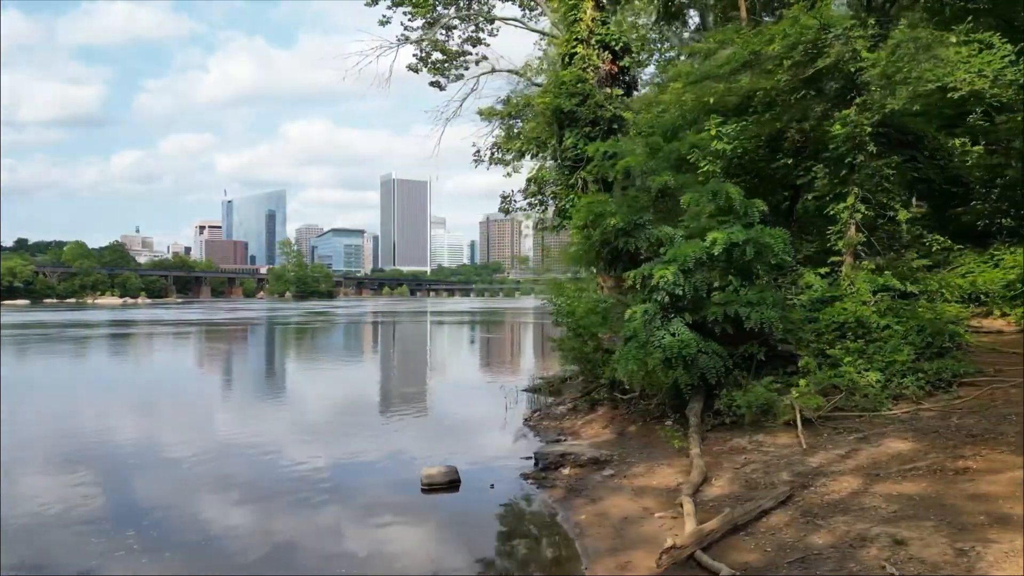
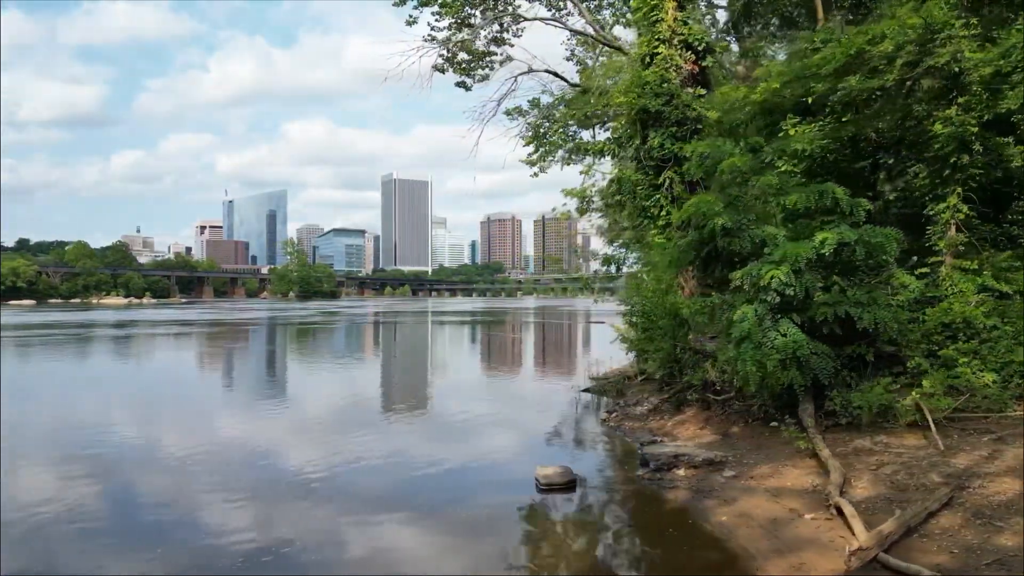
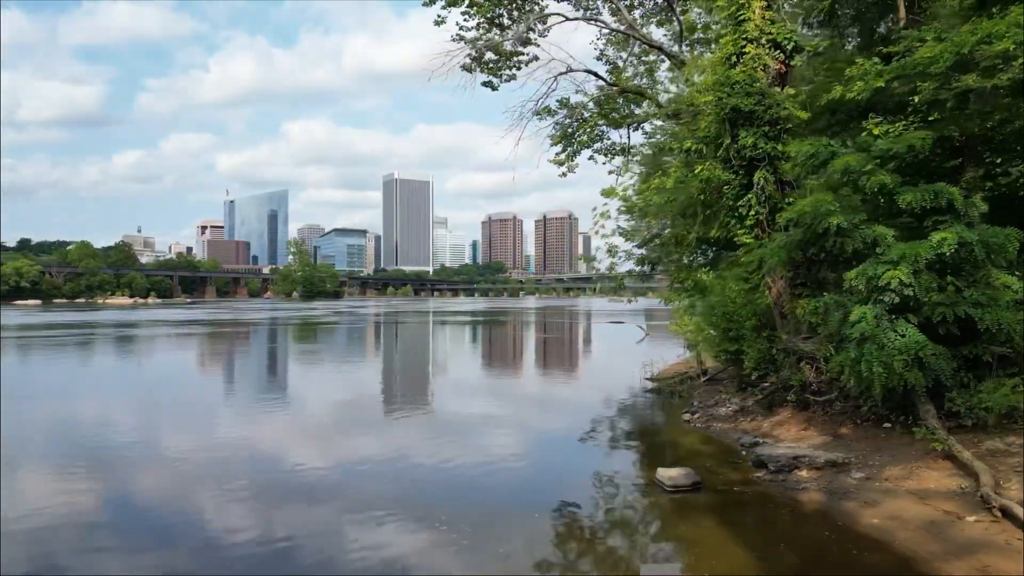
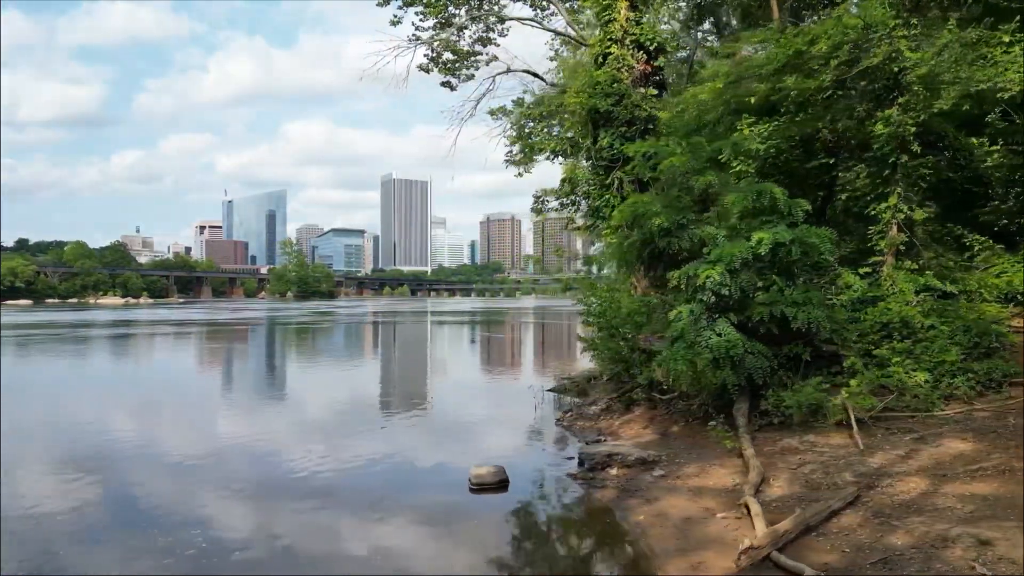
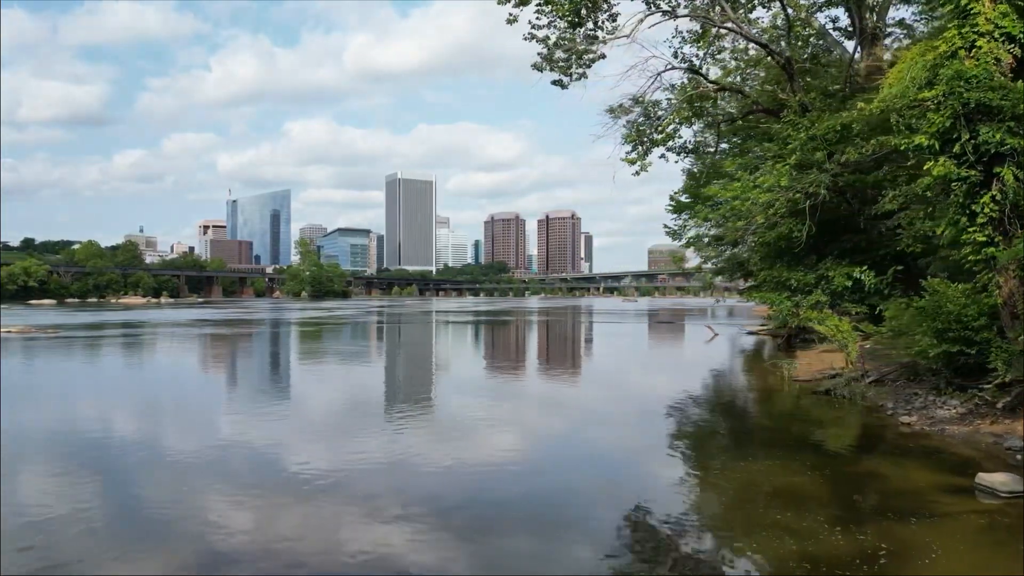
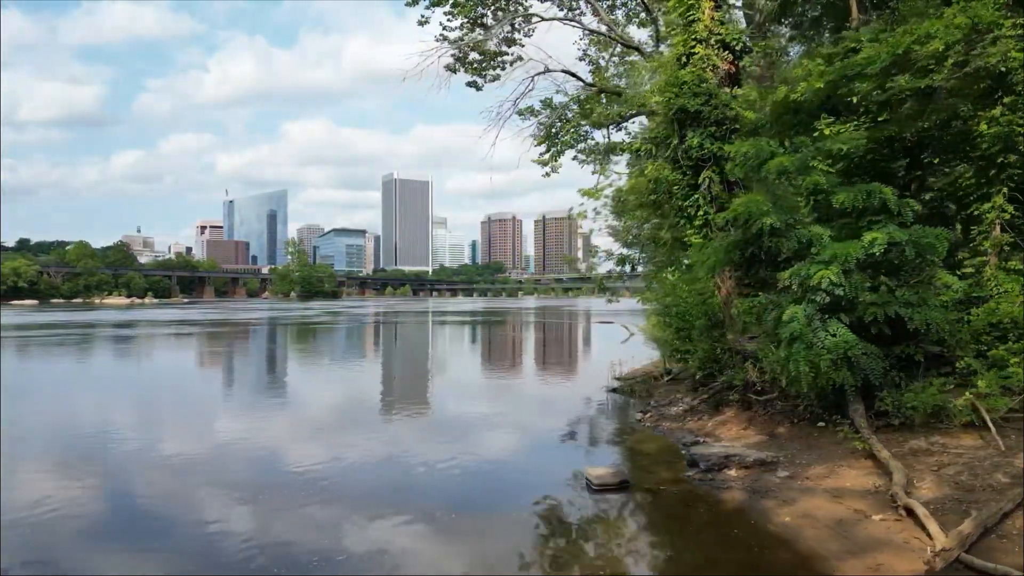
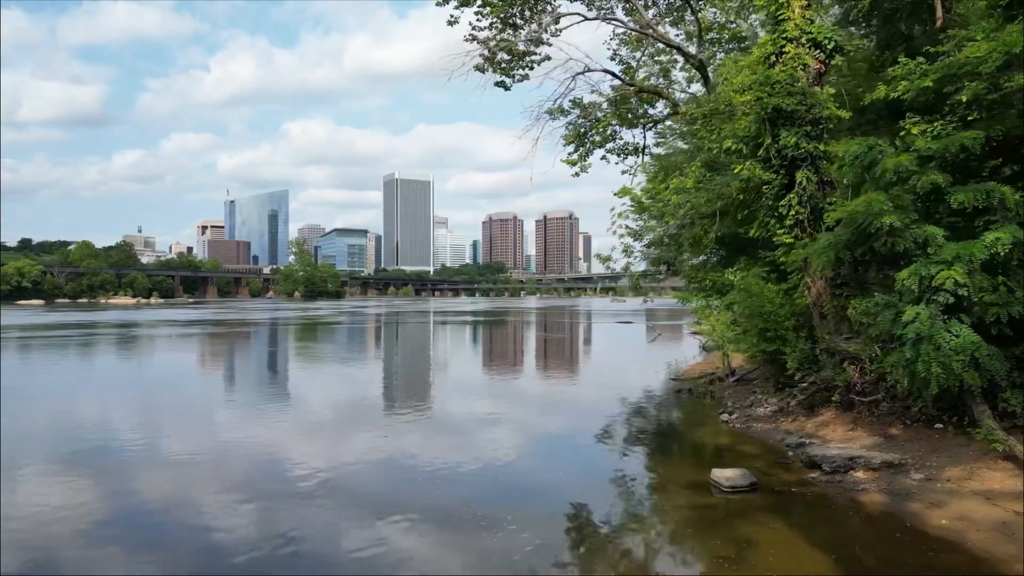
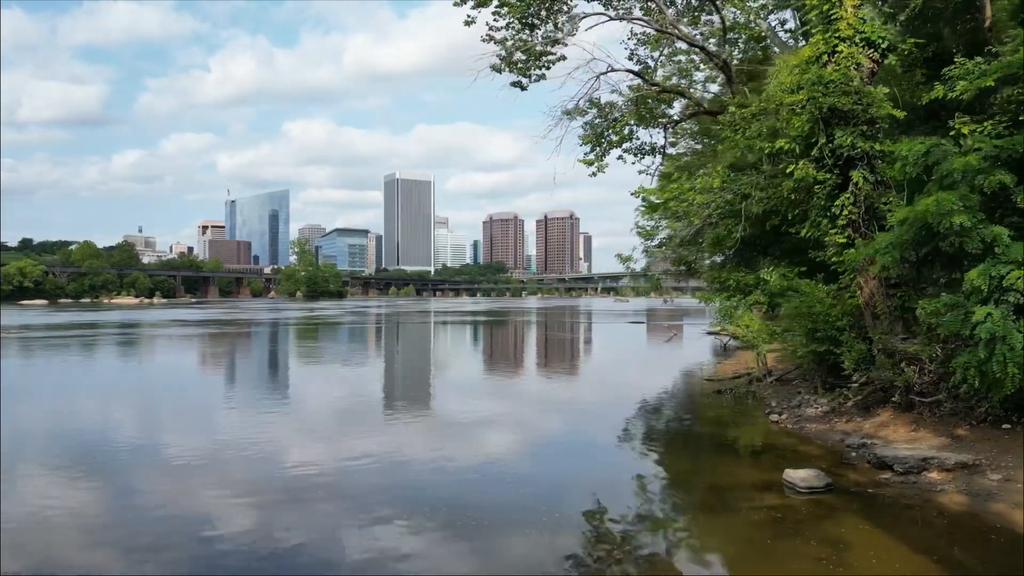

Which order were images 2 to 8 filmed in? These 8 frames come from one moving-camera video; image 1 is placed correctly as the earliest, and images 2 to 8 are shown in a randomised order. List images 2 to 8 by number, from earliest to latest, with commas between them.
4, 2, 6, 3, 7, 8, 5
